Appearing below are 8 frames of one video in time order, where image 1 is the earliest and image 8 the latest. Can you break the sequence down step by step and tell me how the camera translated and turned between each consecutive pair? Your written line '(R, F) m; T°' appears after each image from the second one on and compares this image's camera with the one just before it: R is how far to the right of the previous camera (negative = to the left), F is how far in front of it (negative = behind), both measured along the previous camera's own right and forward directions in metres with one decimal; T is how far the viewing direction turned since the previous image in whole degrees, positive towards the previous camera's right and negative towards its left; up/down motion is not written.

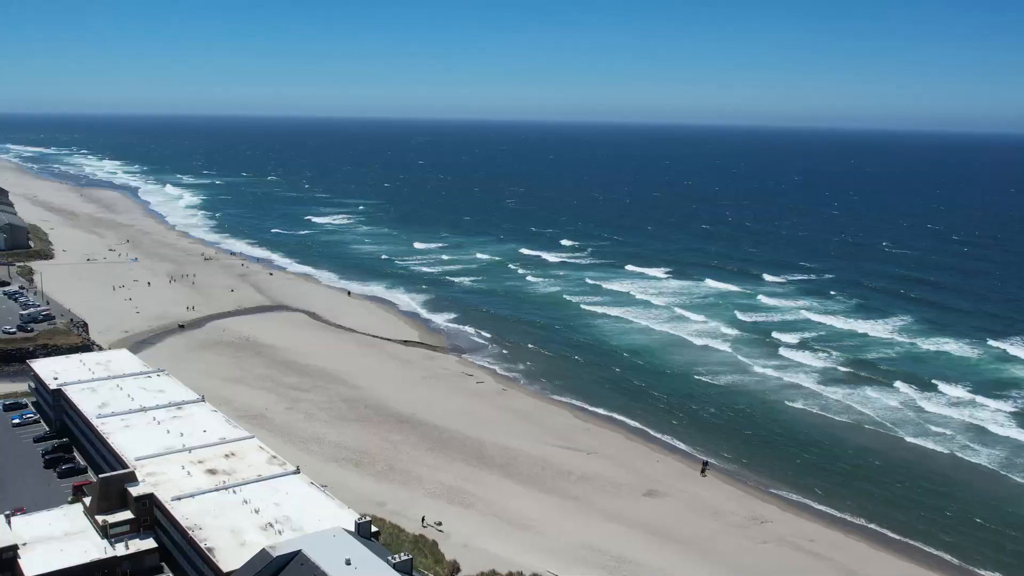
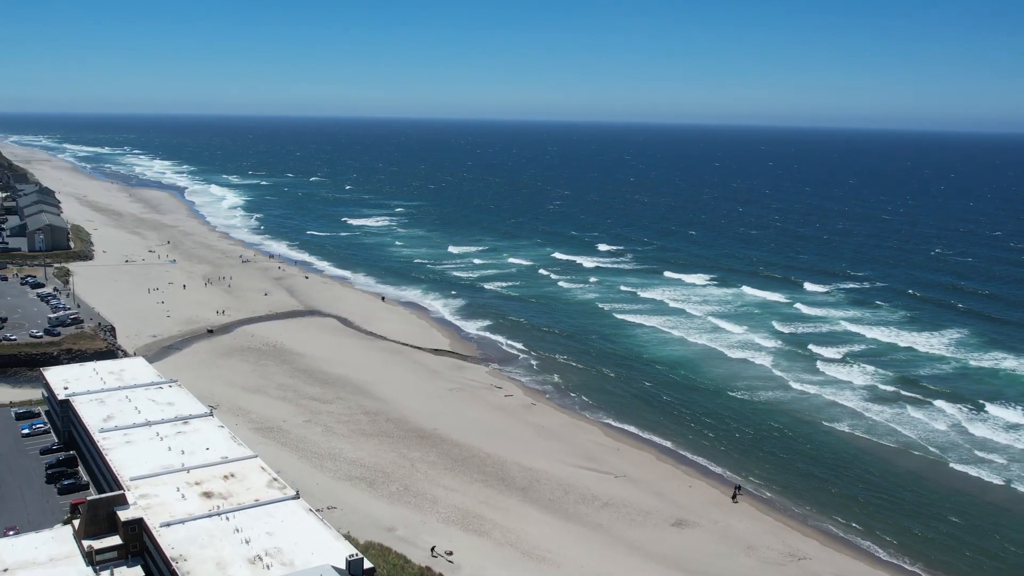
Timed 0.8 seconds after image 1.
(+0.9, +1.8) m; -3°
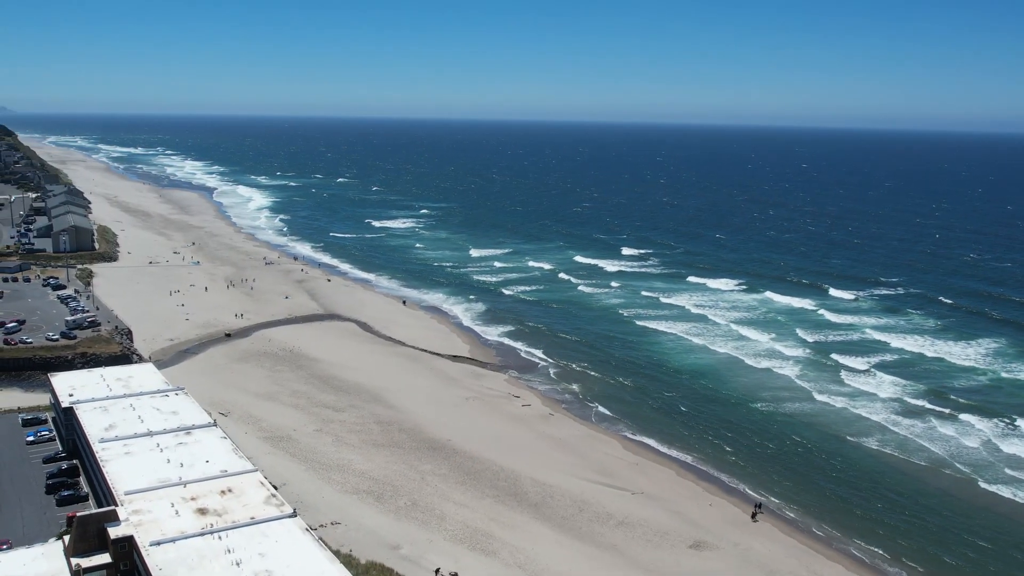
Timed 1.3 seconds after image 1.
(+0.6, +1.1) m; -2°
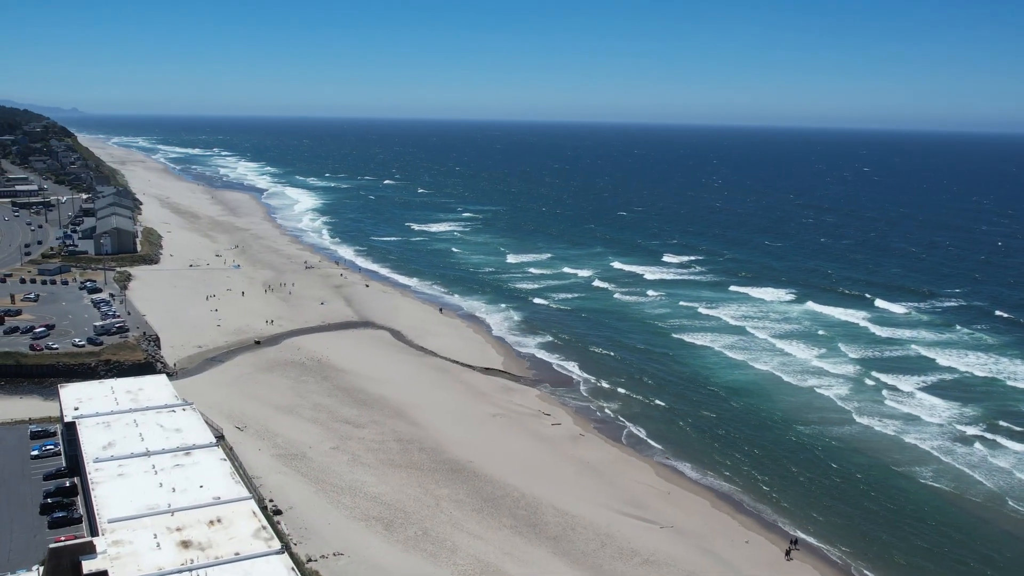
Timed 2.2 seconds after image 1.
(+1.1, +2.0) m; -3°
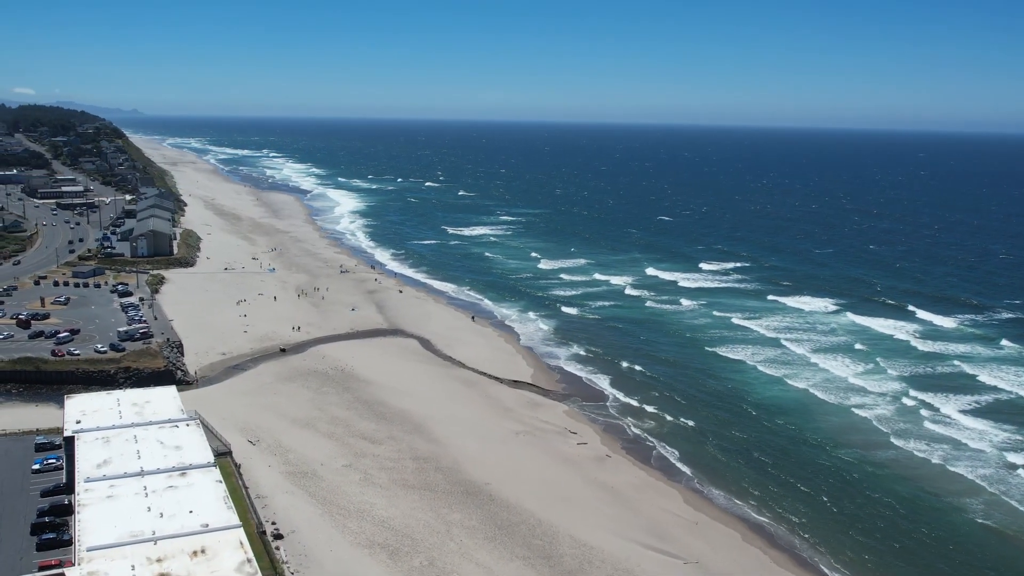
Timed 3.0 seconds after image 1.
(+1.0, +1.8) m; -3°
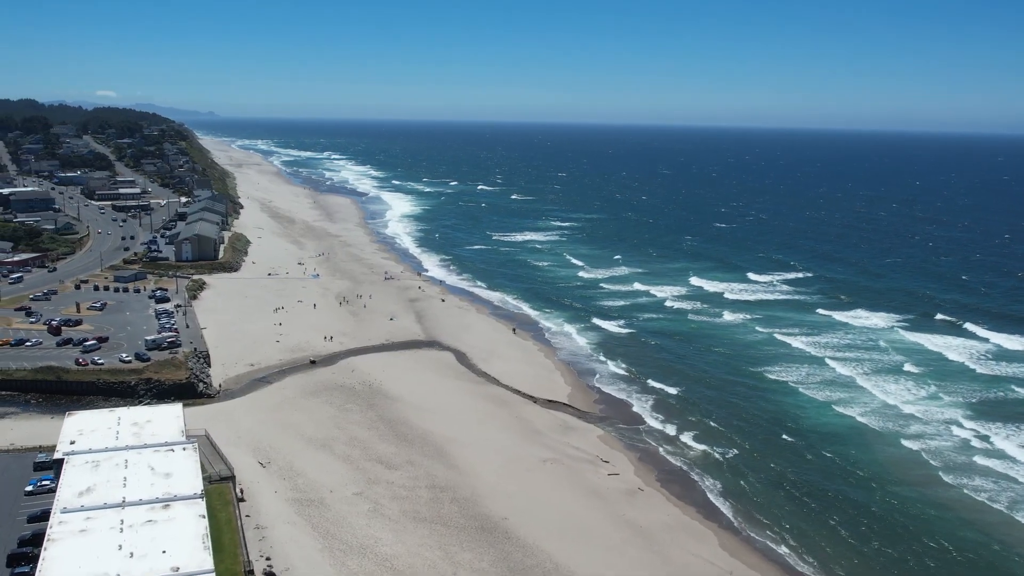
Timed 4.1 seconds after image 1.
(+1.4, +2.5) m; -4°
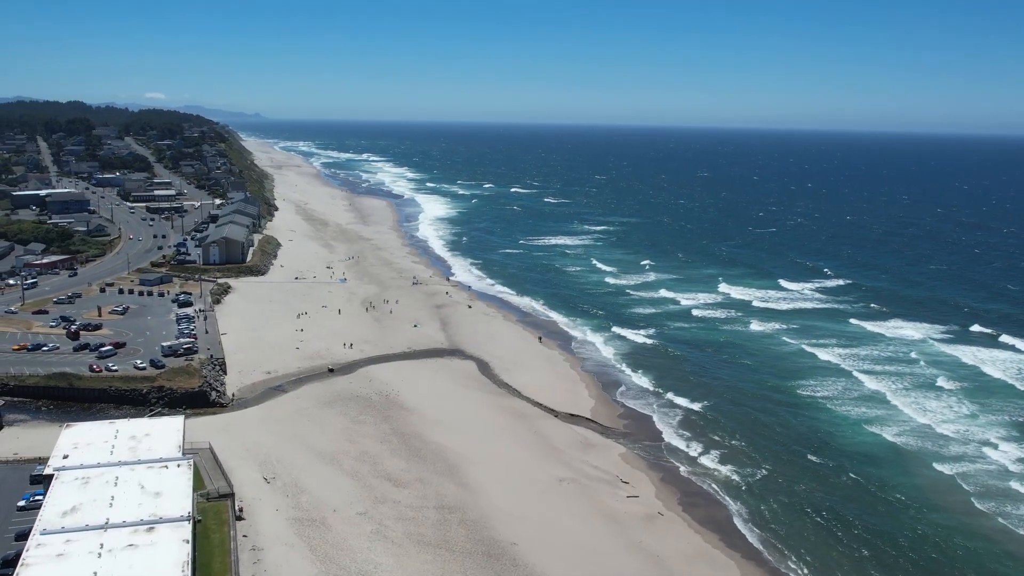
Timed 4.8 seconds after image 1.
(+0.9, +1.6) m; -3°
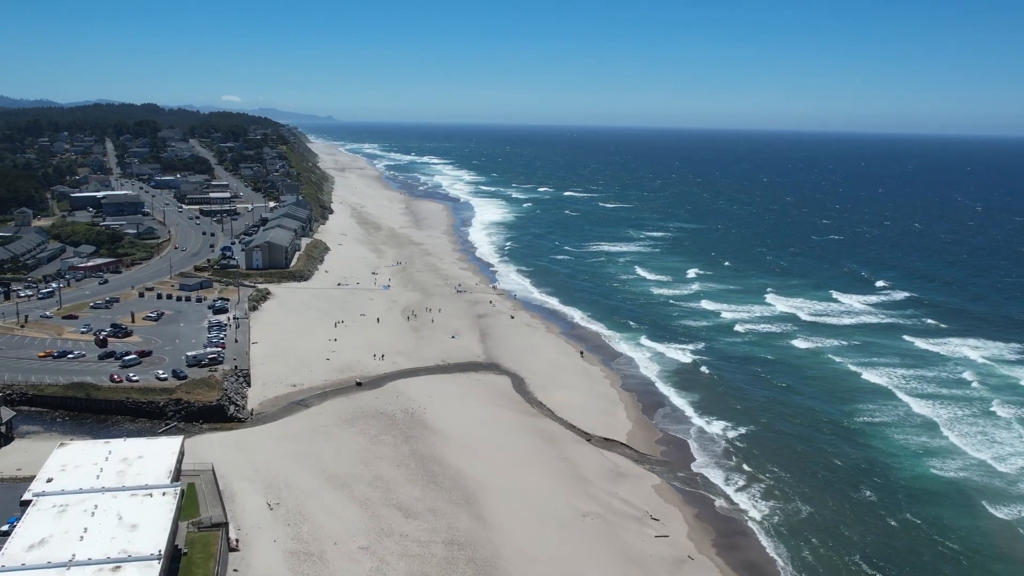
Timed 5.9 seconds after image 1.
(+1.4, +2.5) m; -4°
